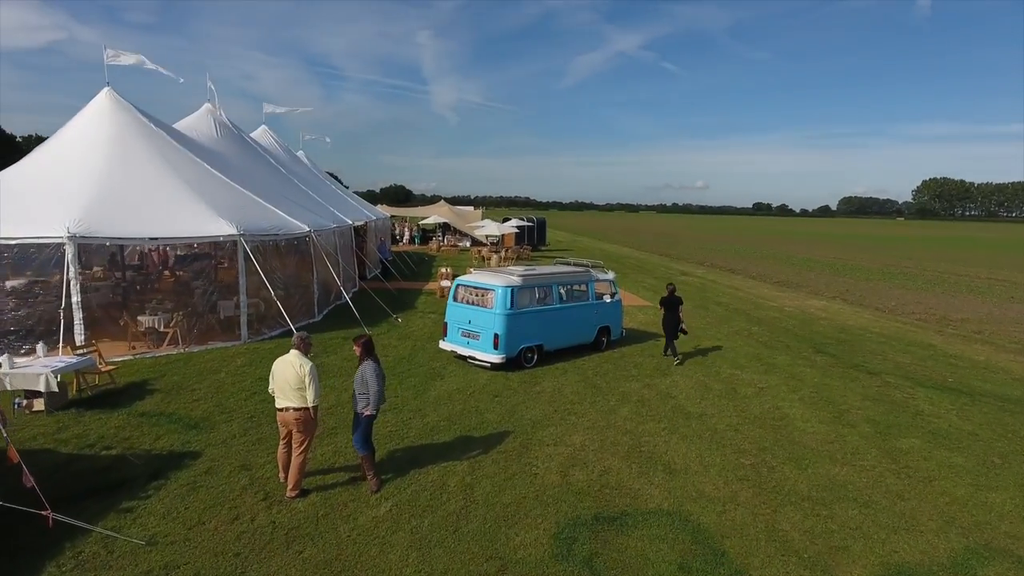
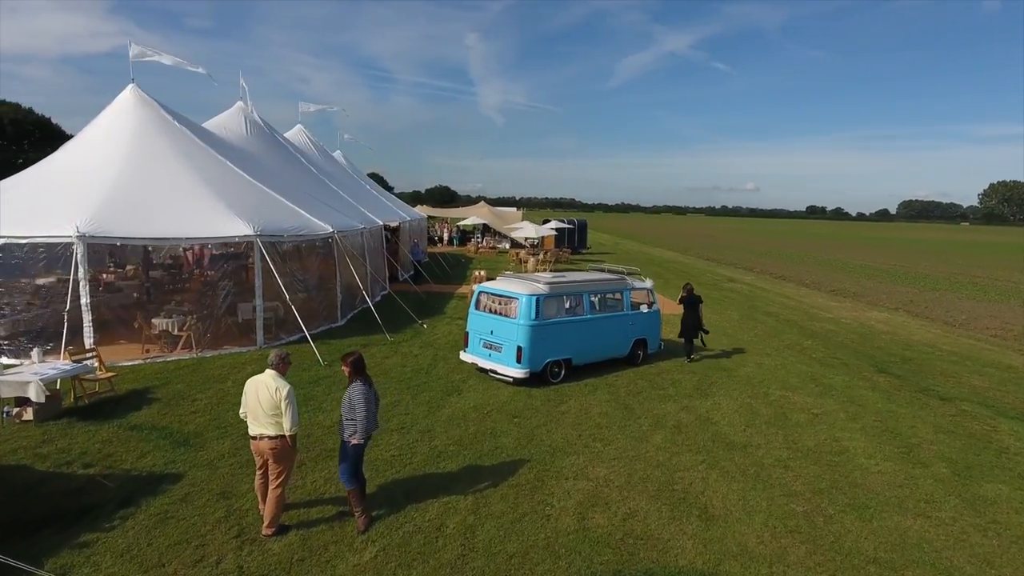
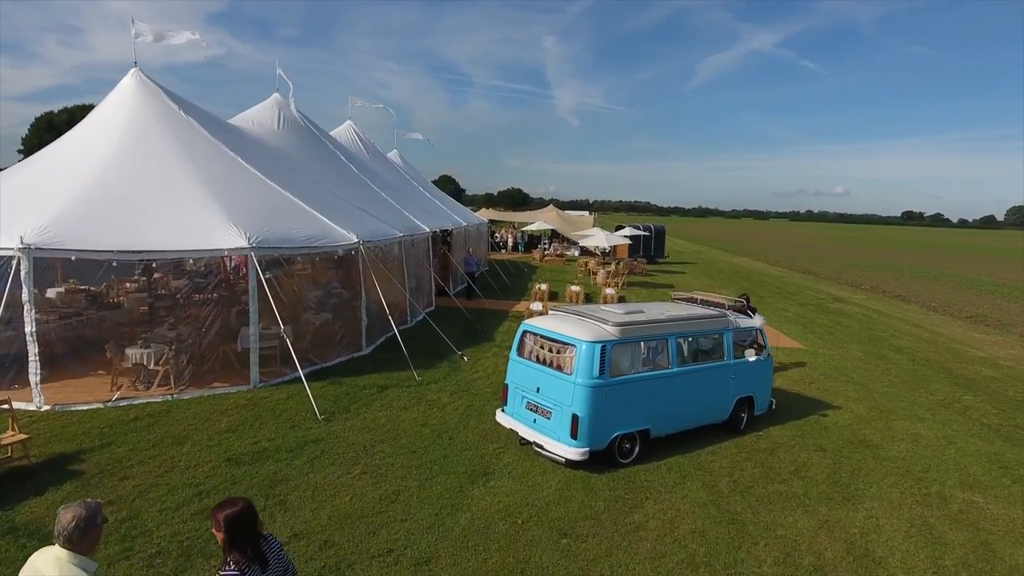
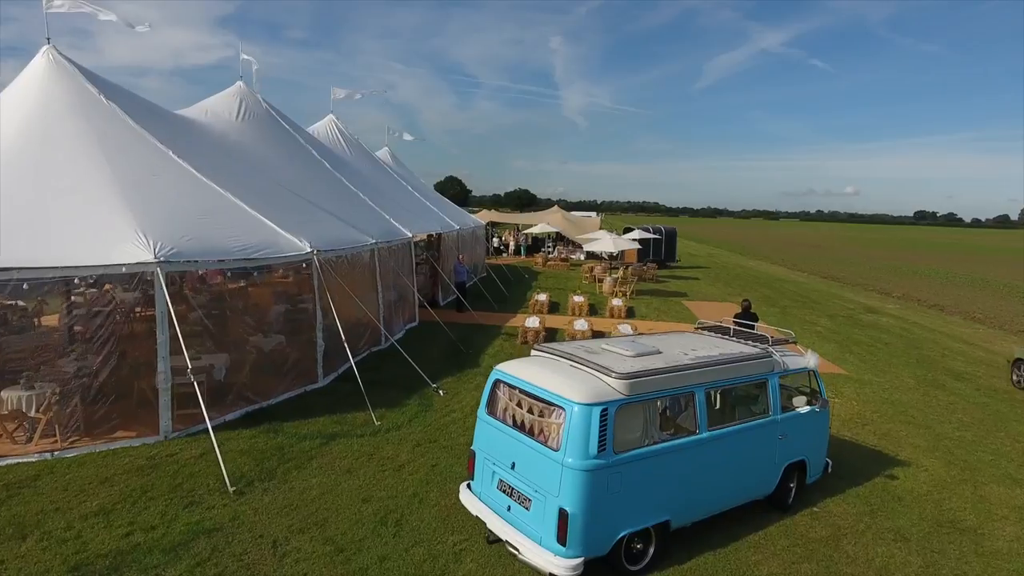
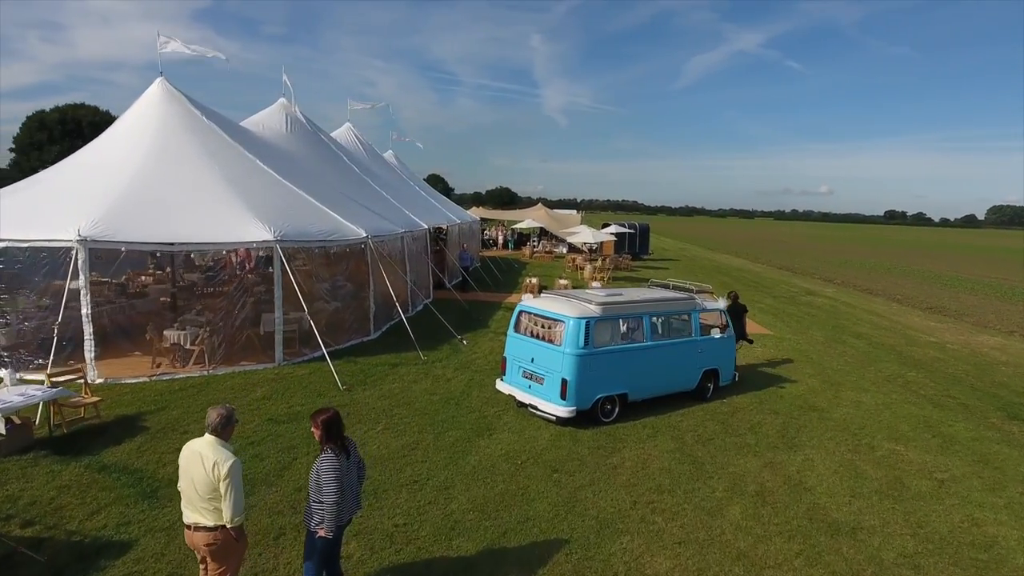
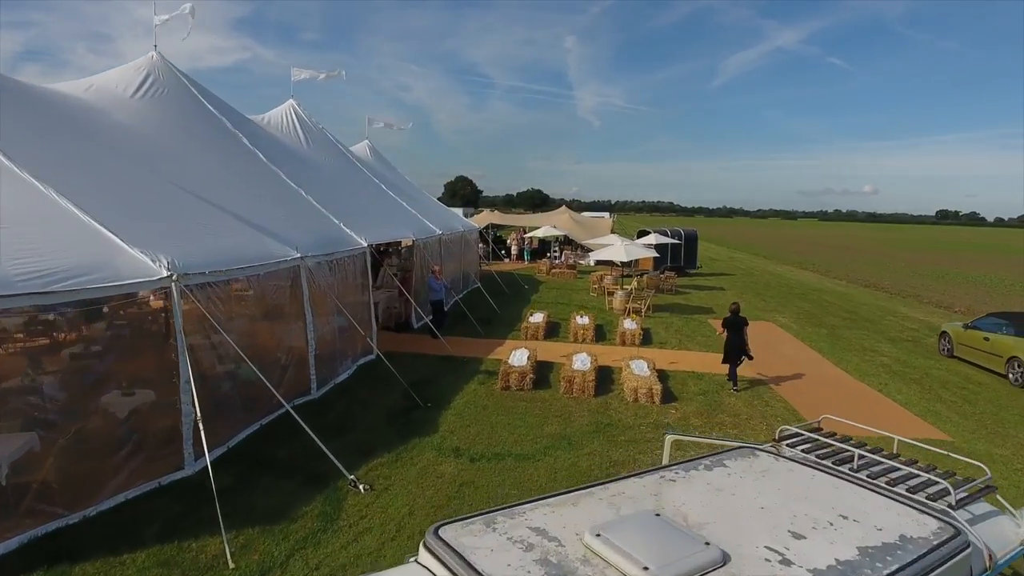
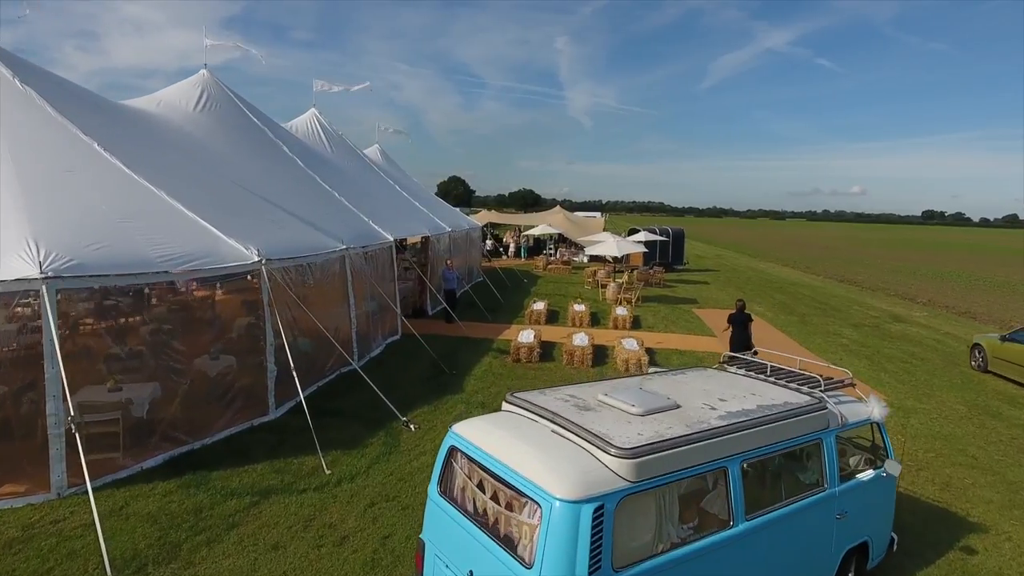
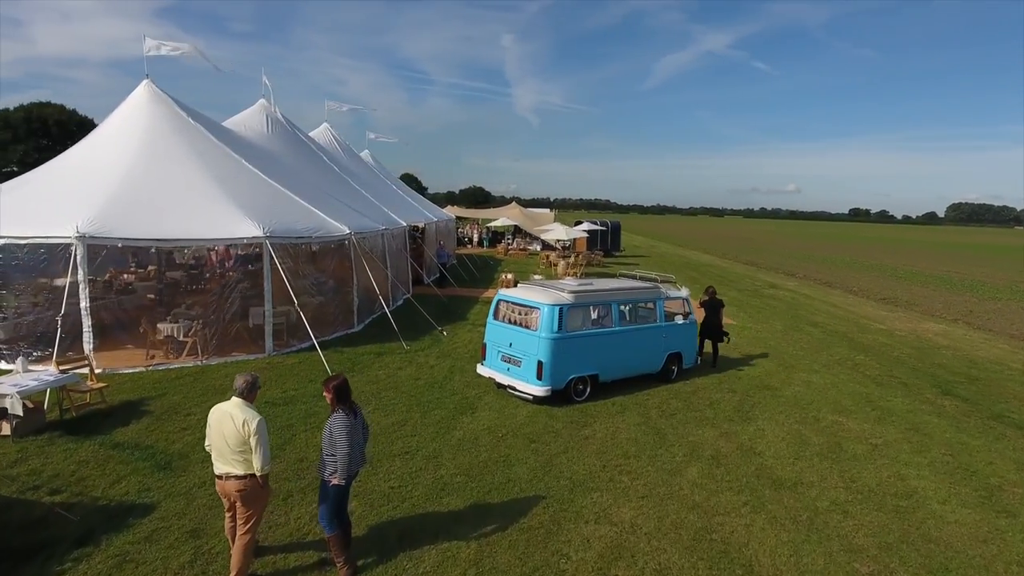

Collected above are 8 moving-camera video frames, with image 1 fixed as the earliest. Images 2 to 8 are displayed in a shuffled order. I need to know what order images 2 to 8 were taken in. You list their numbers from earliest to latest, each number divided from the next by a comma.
2, 8, 5, 3, 4, 7, 6
